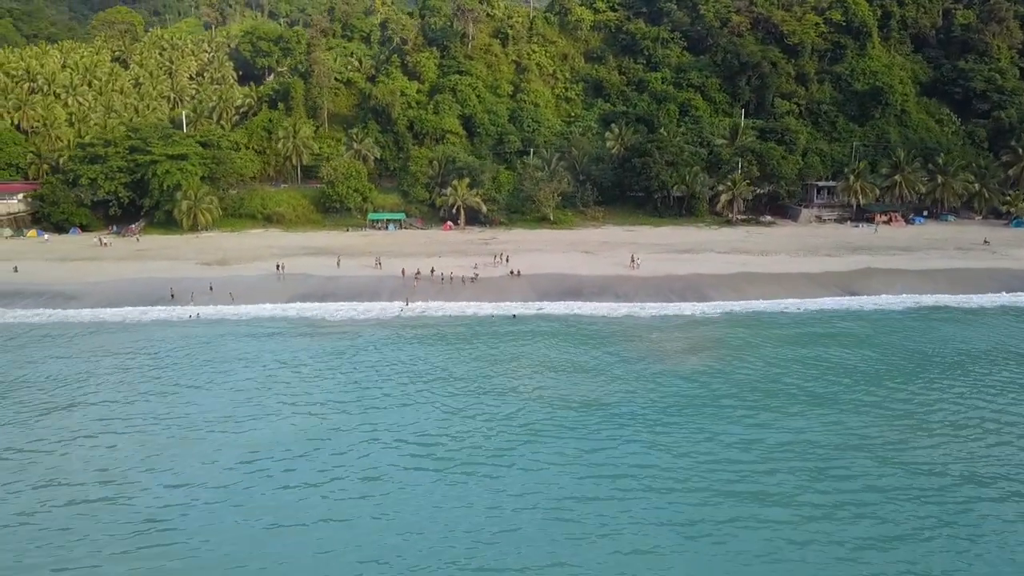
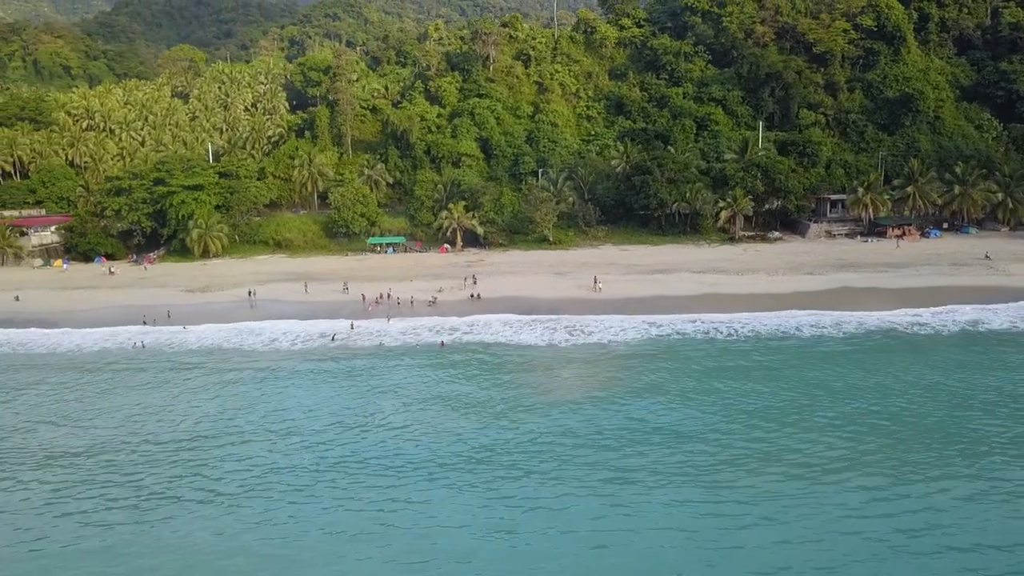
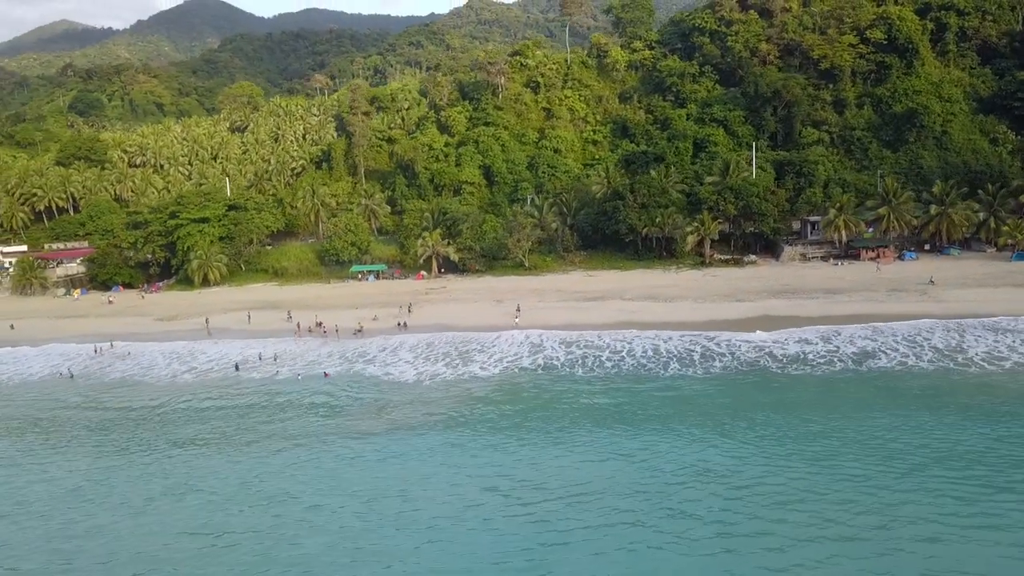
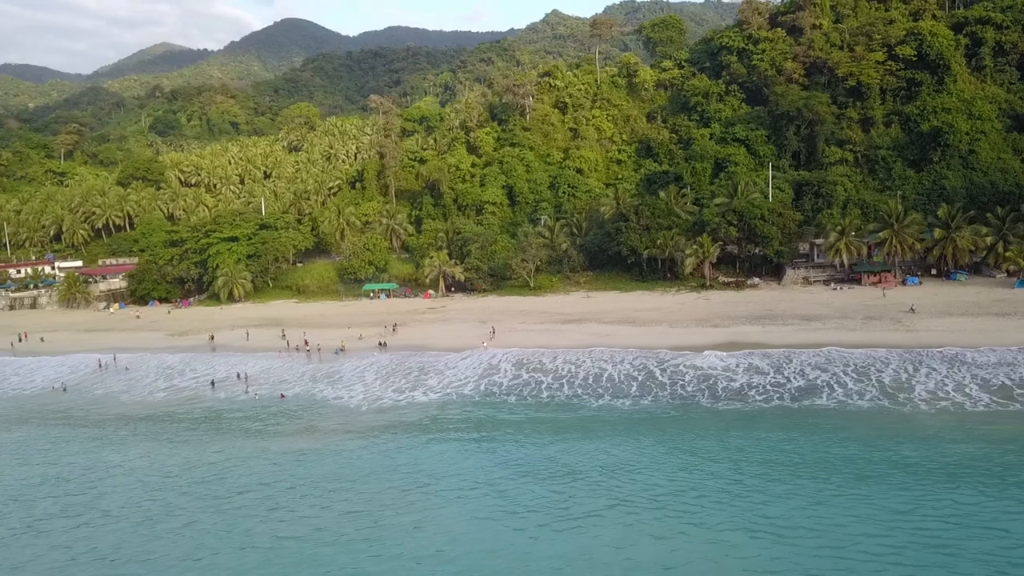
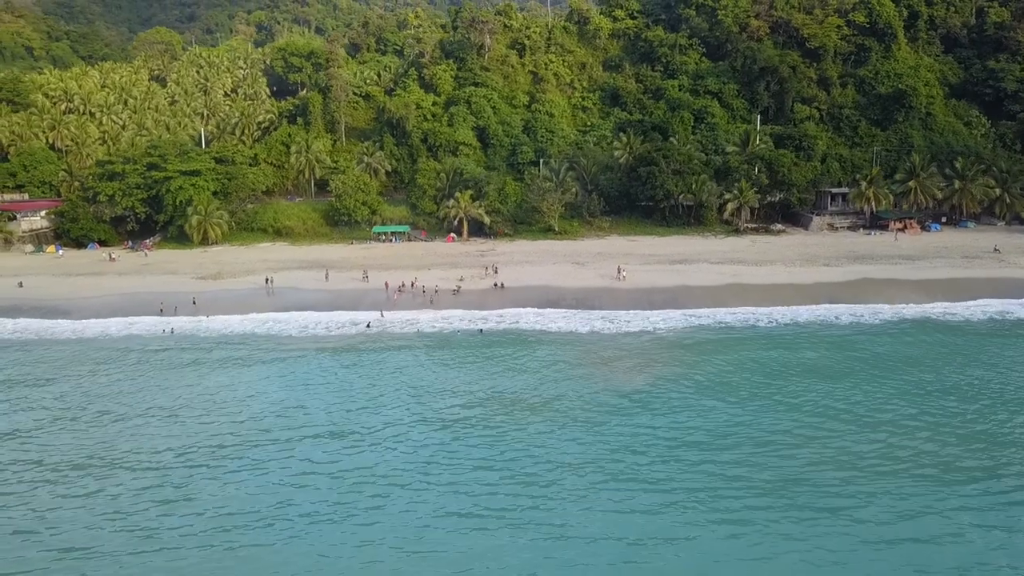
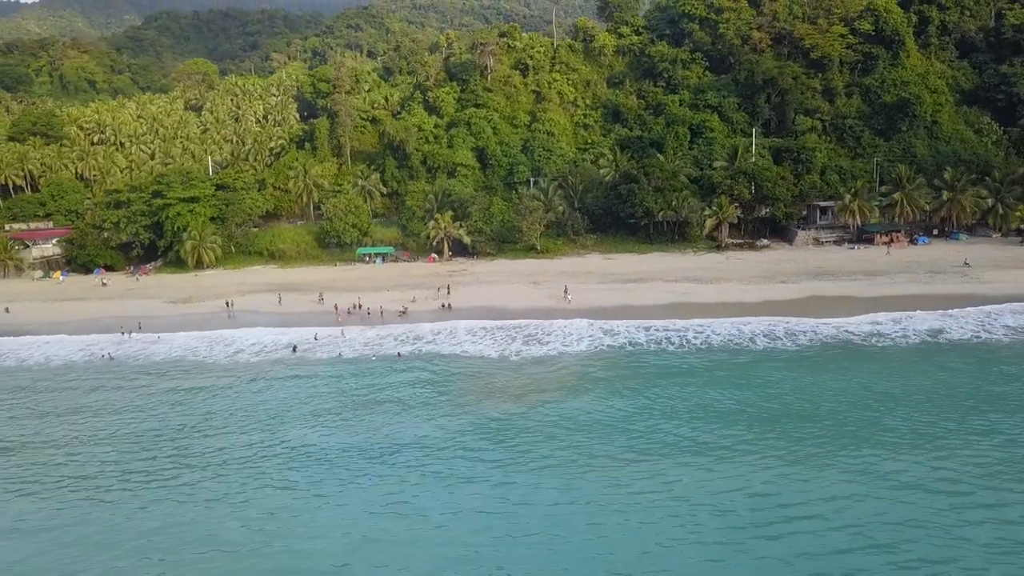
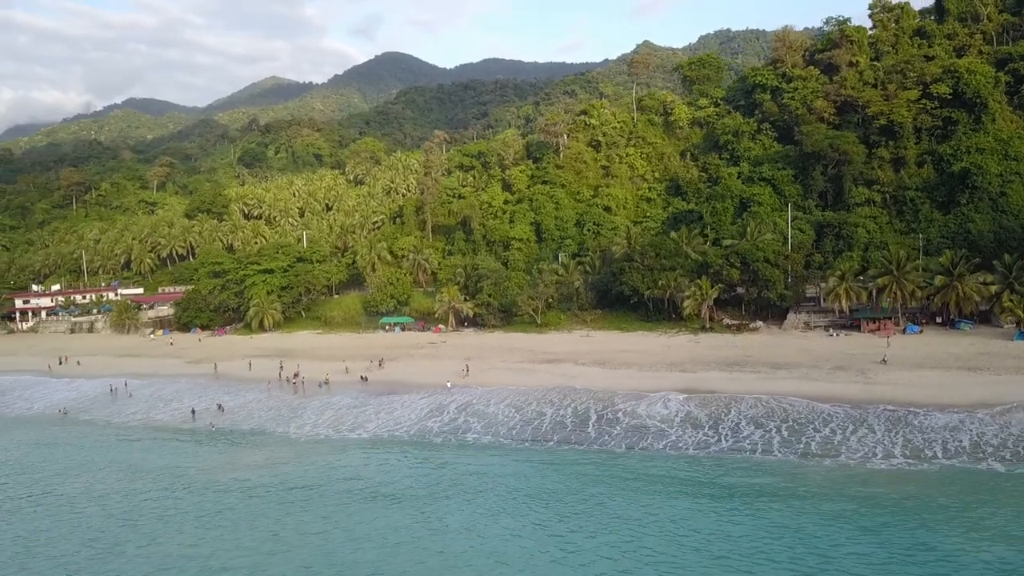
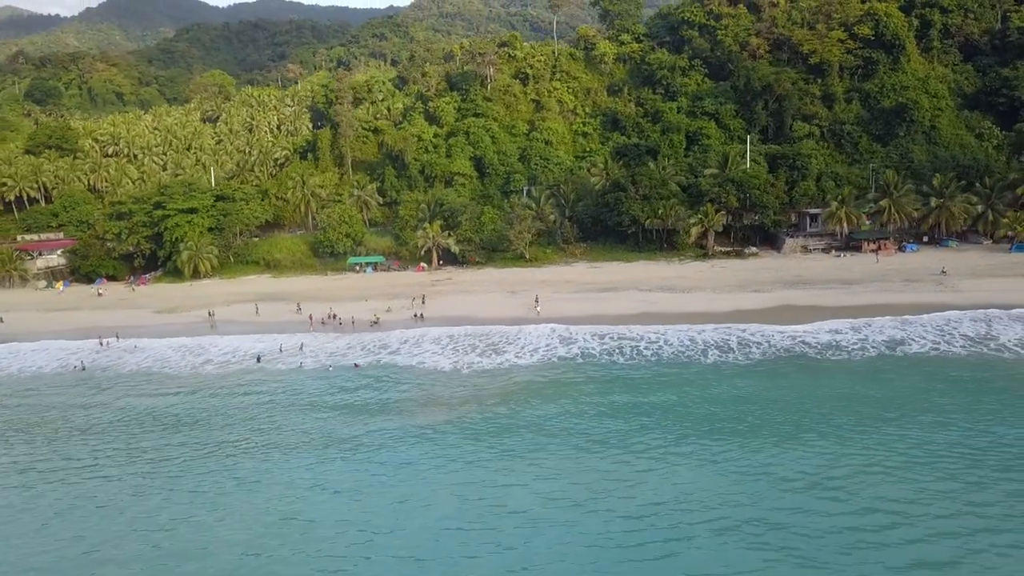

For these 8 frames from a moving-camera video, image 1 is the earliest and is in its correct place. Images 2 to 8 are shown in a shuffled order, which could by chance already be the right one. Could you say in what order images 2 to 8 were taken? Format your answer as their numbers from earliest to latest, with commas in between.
5, 2, 6, 8, 3, 4, 7
